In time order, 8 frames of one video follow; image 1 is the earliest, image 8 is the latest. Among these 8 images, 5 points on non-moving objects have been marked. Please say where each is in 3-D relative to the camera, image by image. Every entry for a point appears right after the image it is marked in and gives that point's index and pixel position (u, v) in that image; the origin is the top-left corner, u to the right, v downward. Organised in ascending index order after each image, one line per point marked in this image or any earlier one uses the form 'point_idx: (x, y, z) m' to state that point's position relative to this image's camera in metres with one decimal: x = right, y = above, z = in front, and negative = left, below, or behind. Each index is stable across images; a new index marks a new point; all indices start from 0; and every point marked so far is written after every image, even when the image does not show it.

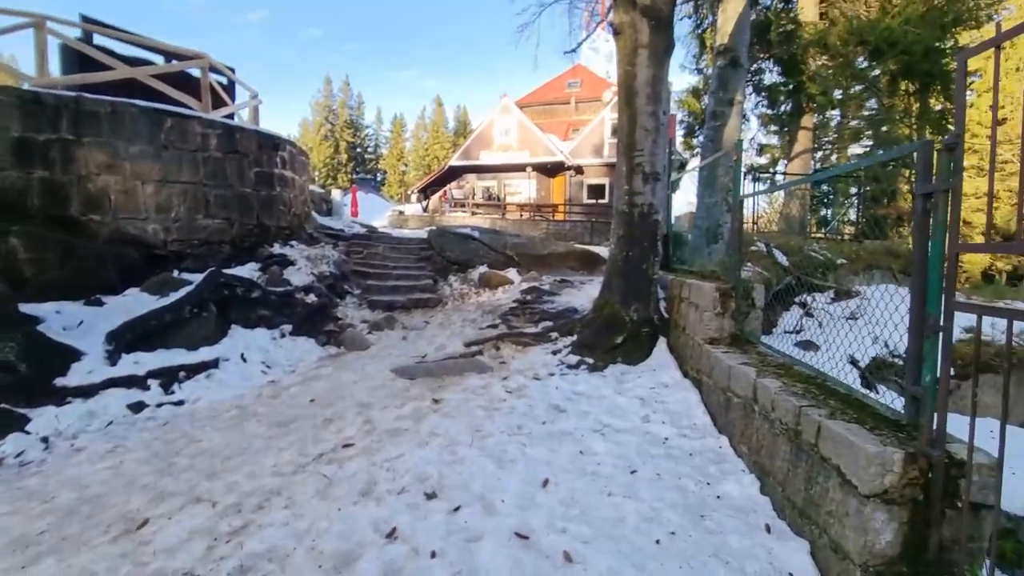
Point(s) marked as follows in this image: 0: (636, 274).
0: (+1.4, +0.2, +5.5) m
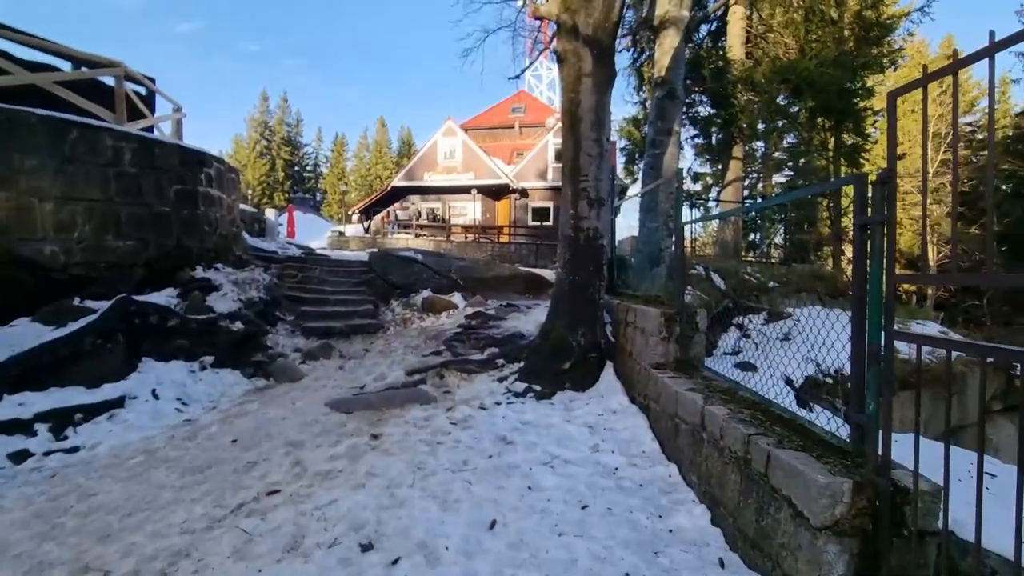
0: (+0.8, -0.1, +5.5) m
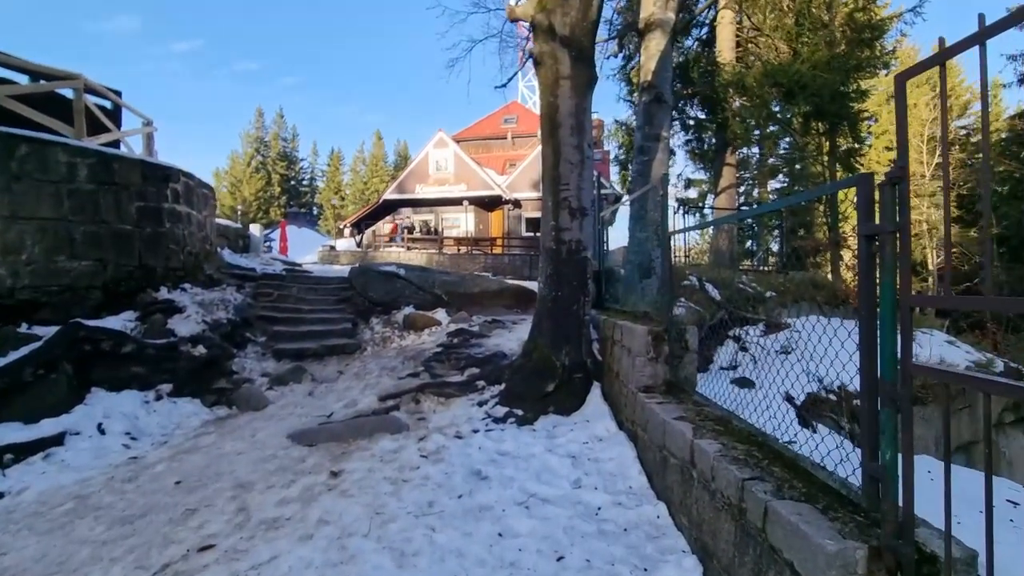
0: (+0.6, -0.3, +5.1) m
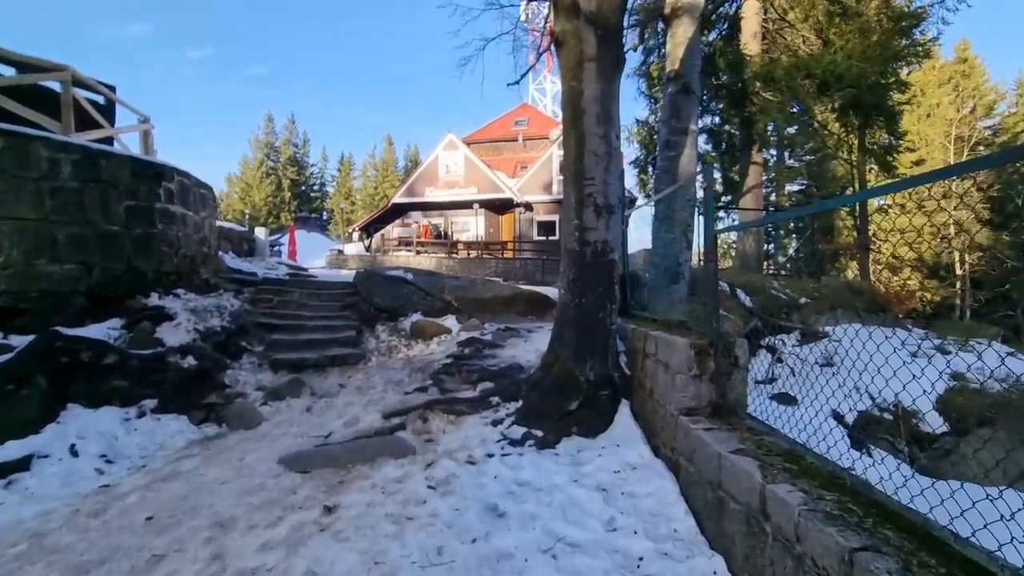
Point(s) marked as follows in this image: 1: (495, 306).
0: (+0.8, -0.3, +4.6) m
1: (-0.3, -0.3, +7.9) m
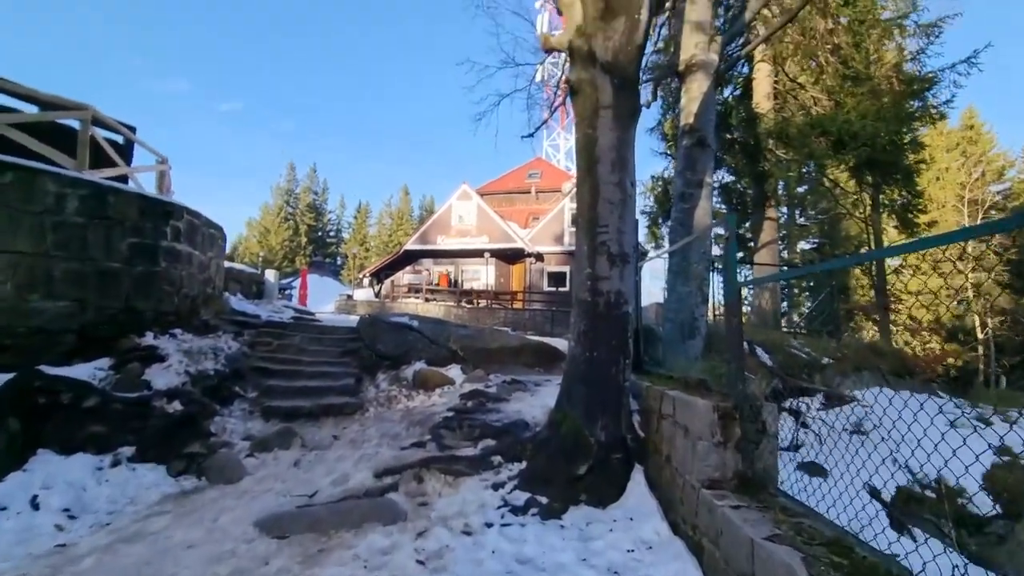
0: (+0.8, -0.8, +4.3) m
1: (-0.2, -1.1, +7.6) m
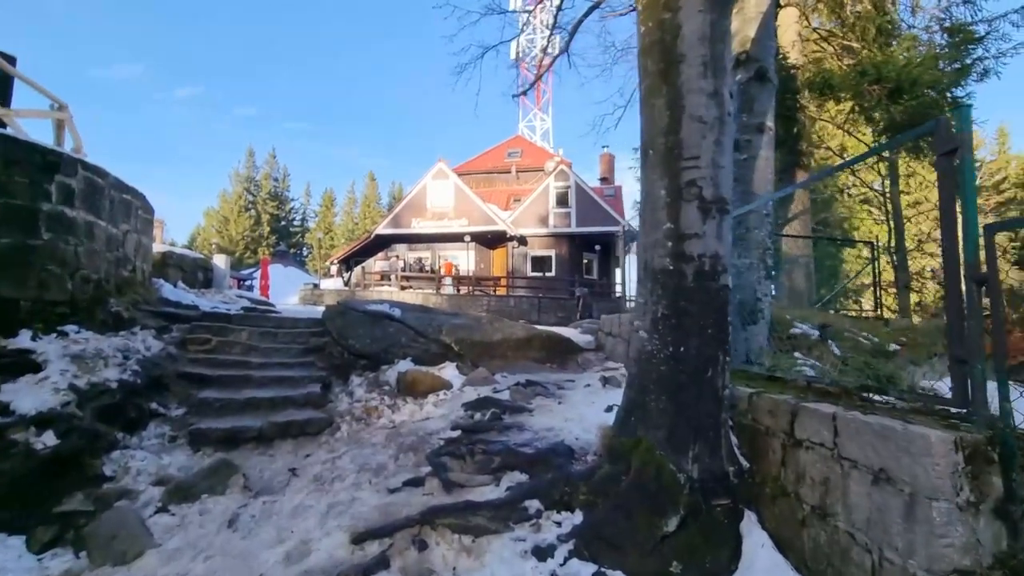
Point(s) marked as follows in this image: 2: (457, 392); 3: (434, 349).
0: (+1.1, -0.6, +2.9) m
1: (-0.1, -0.8, +6.2) m
2: (-0.6, -1.1, +5.1) m
3: (-1.0, -0.8, +6.0) m
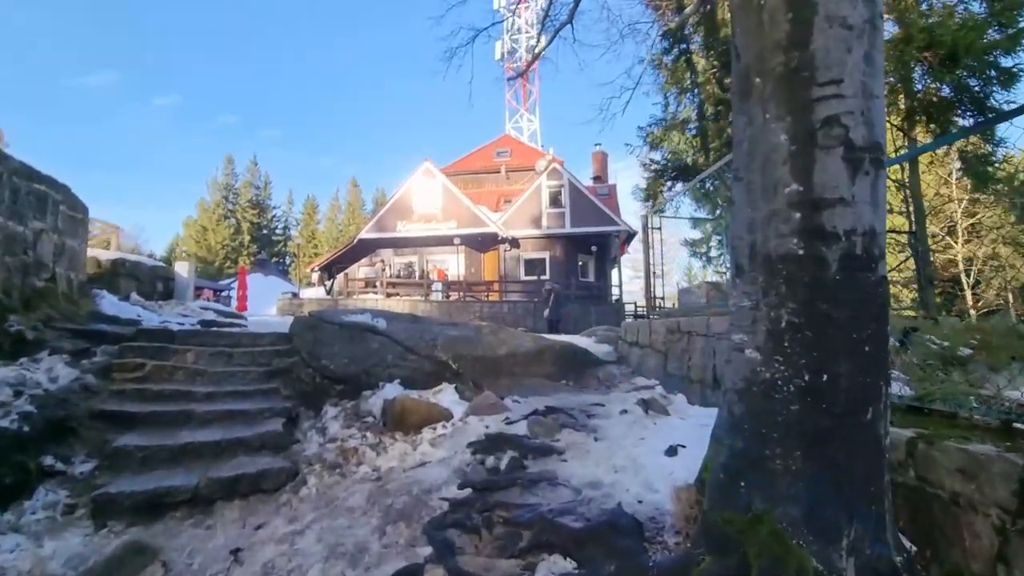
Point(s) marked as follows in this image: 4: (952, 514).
0: (+1.3, -0.6, +1.8) m
1: (0.0, -0.8, +5.1) m
2: (-0.4, -1.1, +4.0) m
3: (-0.9, -0.8, +4.9) m
4: (+1.7, -0.9, +1.9) m
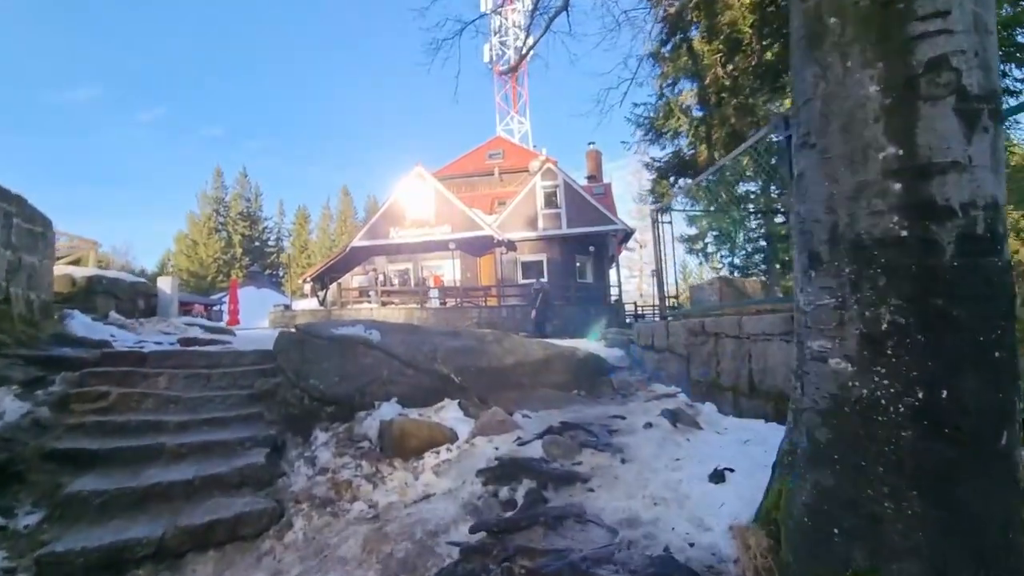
0: (+1.4, -0.5, +1.4) m
1: (+0.1, -0.9, +4.7) m
2: (-0.3, -1.2, +3.5) m
3: (-0.8, -0.9, +4.5) m
4: (+1.8, -0.8, +1.5) m
